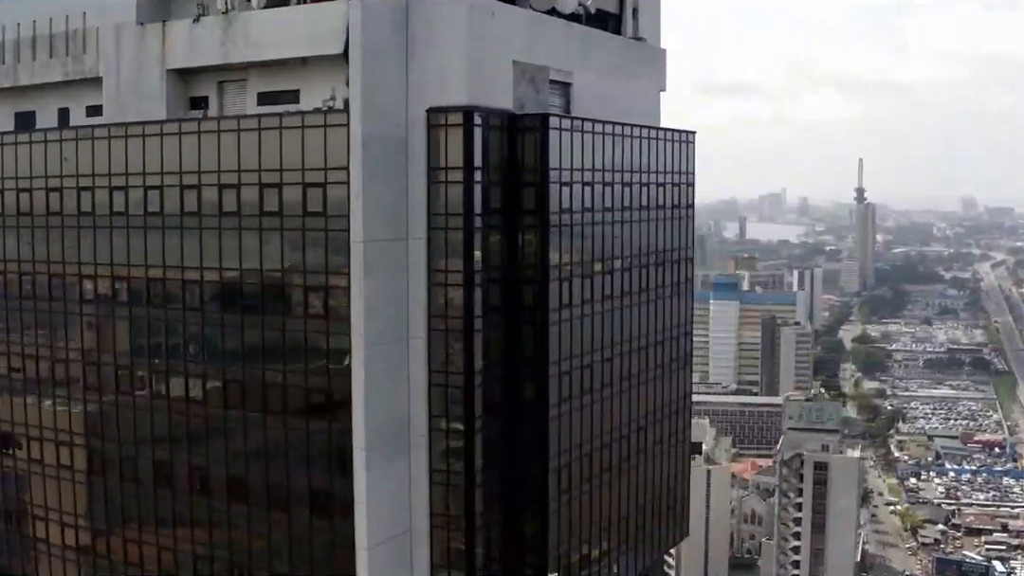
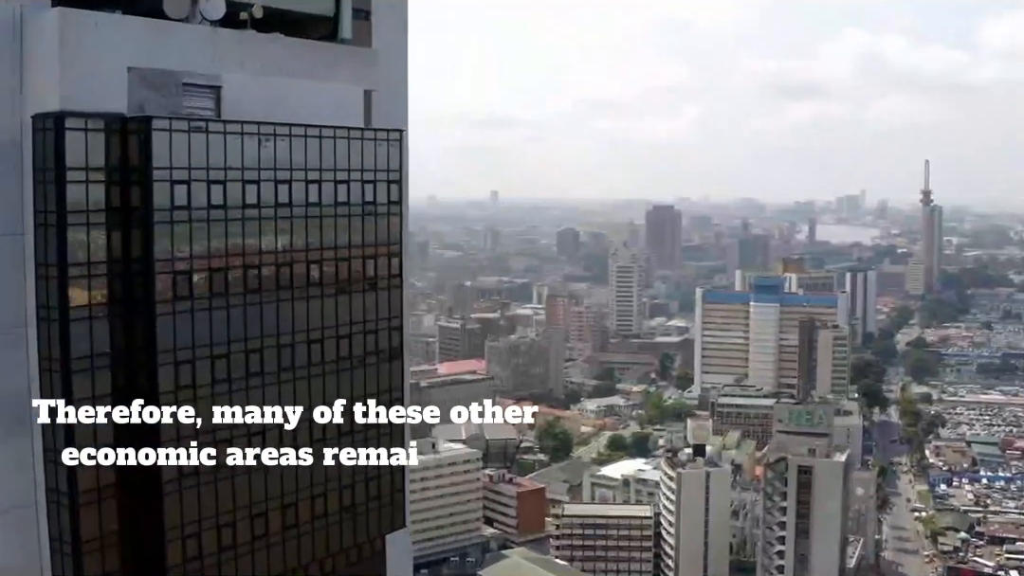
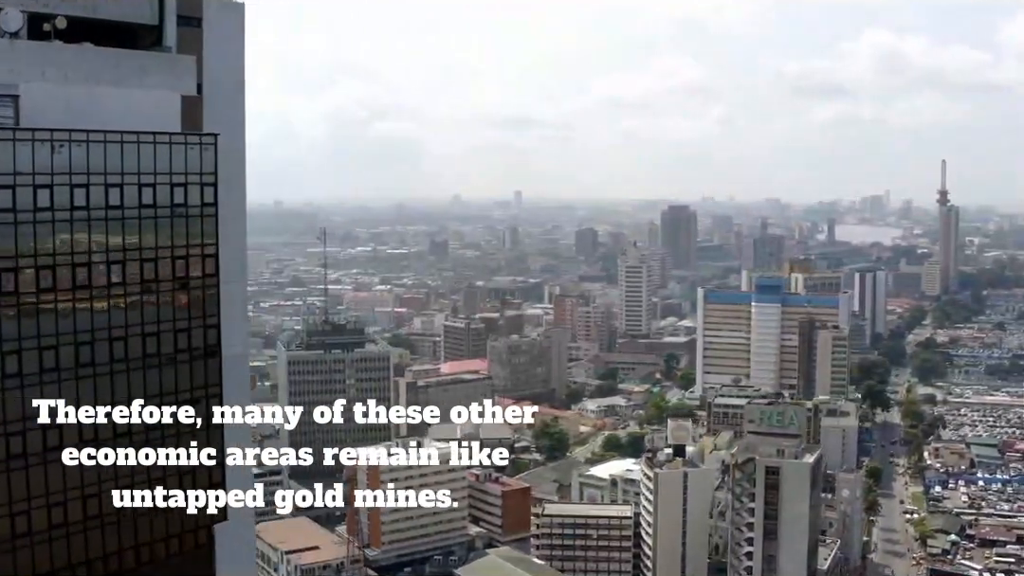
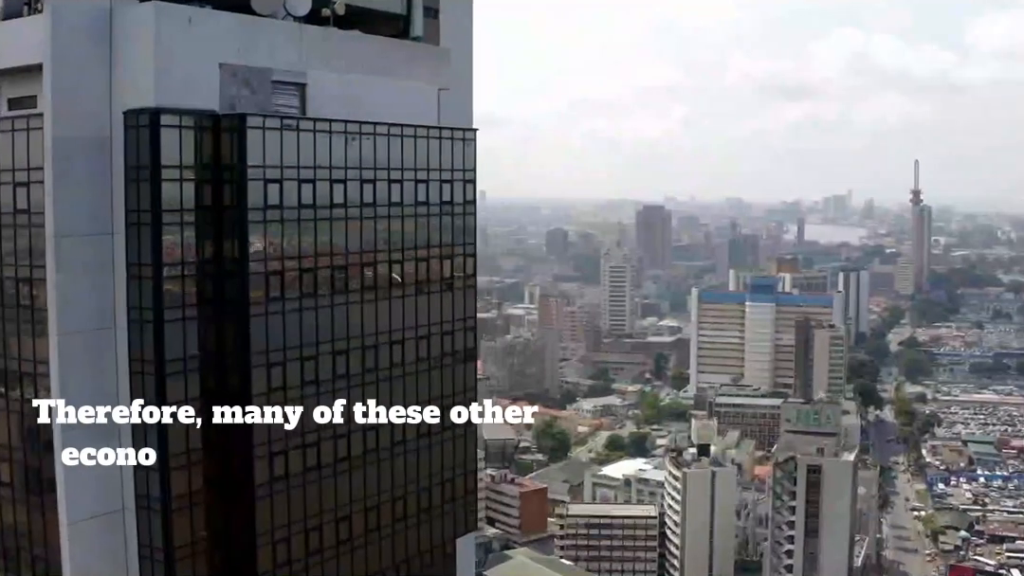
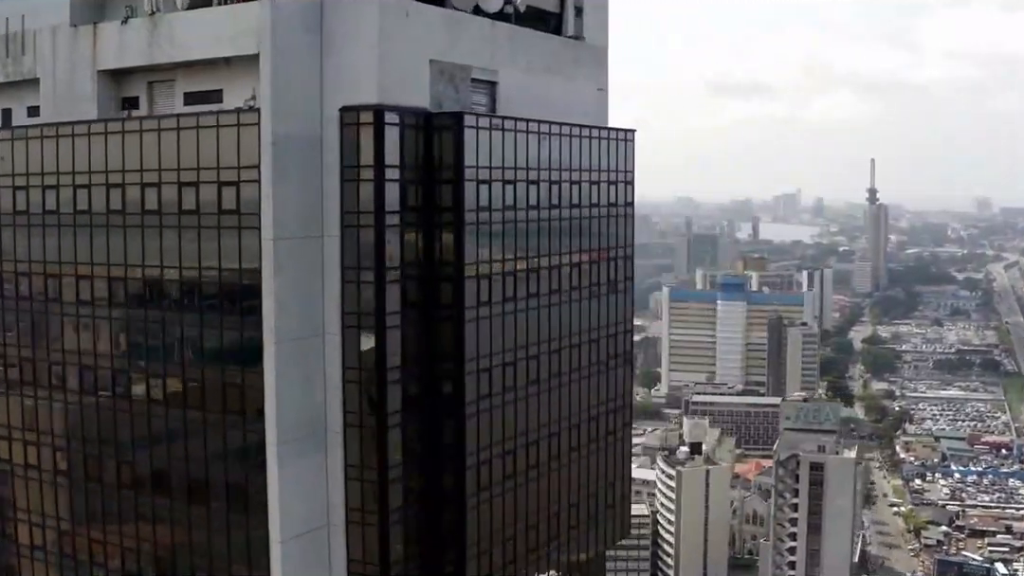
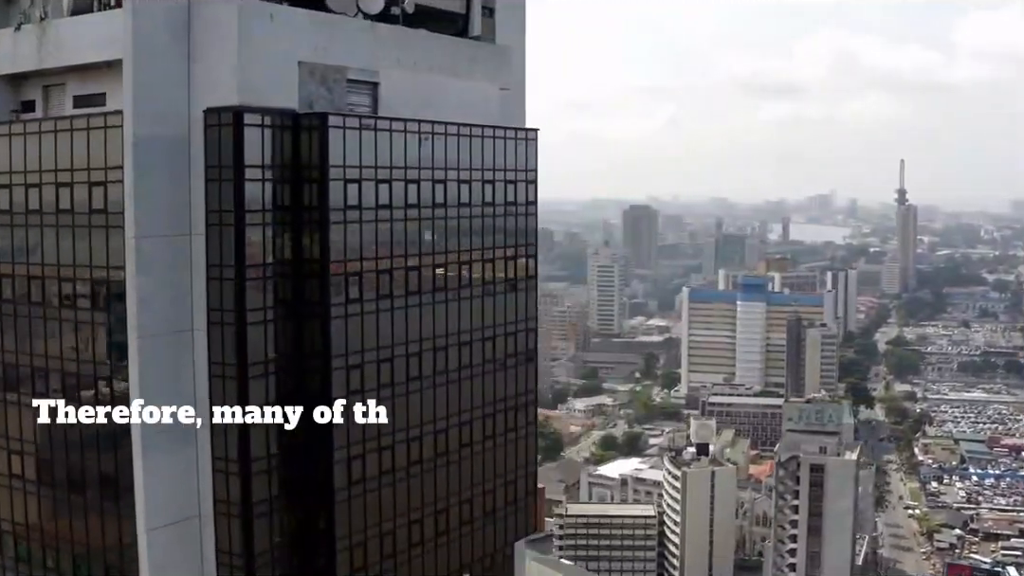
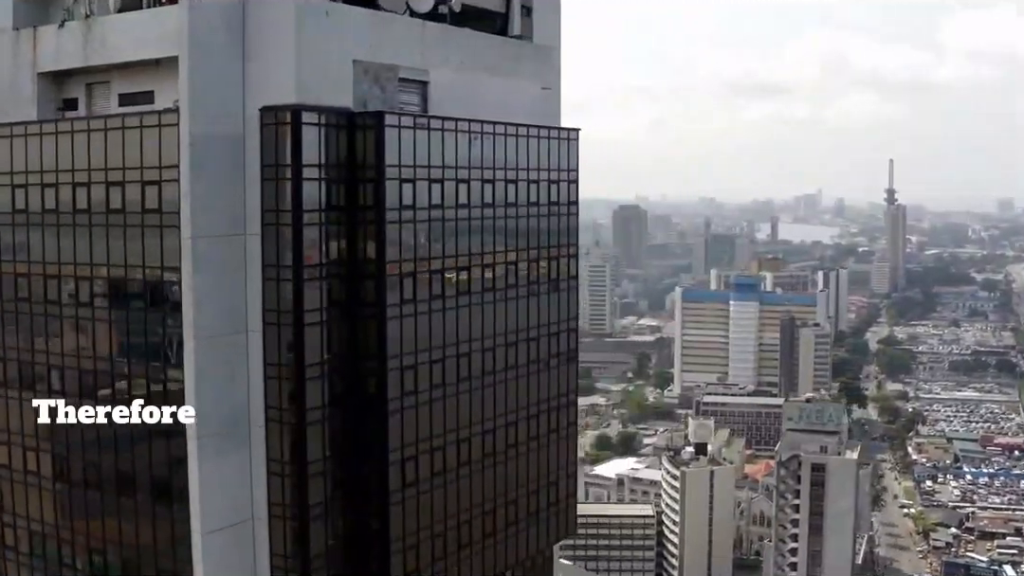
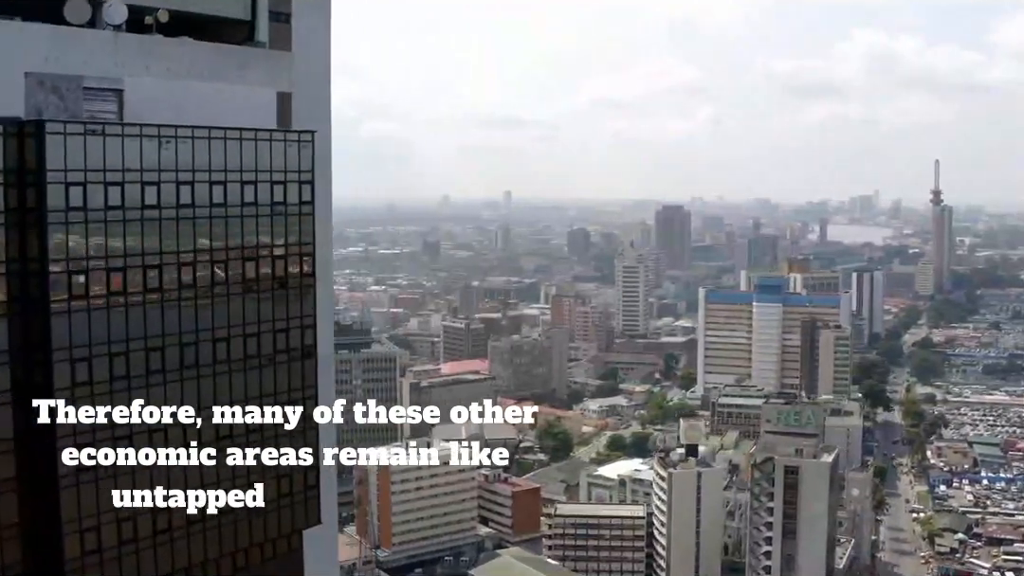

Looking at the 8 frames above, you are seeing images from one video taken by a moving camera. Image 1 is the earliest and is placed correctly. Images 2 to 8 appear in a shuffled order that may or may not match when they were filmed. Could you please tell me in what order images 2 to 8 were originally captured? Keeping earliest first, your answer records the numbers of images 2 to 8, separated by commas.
5, 7, 6, 4, 2, 8, 3
